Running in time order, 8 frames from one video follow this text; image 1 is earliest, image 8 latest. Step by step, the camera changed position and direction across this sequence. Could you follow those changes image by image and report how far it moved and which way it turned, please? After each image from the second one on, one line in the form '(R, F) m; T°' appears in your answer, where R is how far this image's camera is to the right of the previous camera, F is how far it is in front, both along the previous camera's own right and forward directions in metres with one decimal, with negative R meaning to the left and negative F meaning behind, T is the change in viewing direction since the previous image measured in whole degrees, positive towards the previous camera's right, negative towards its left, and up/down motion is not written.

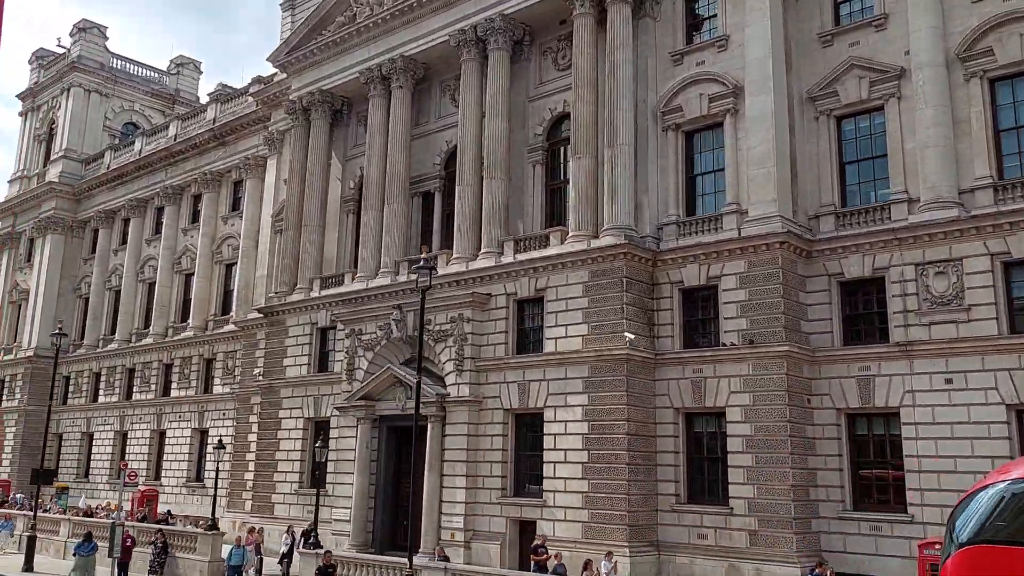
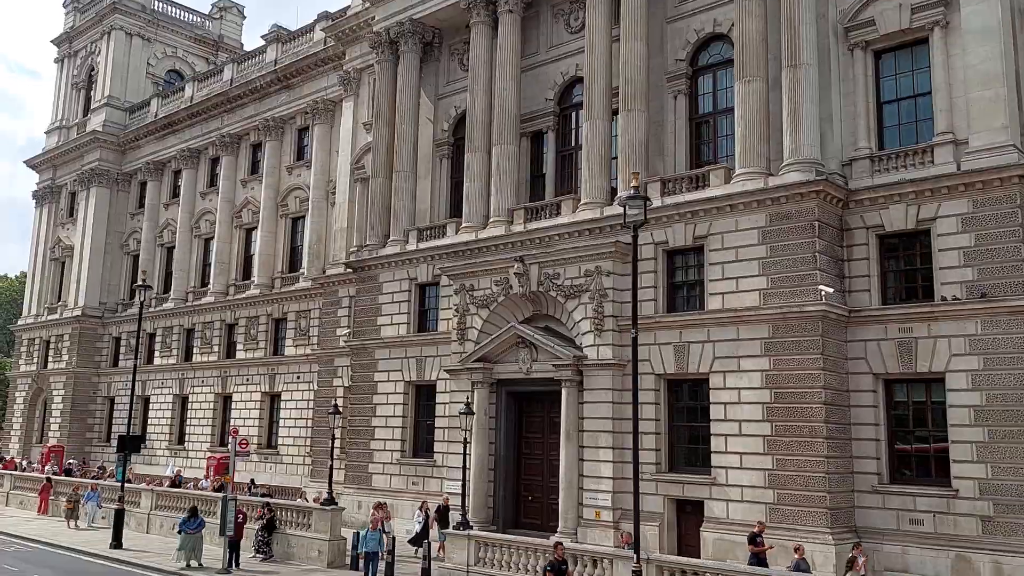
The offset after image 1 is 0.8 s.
(-4.3, +3.6) m; -1°
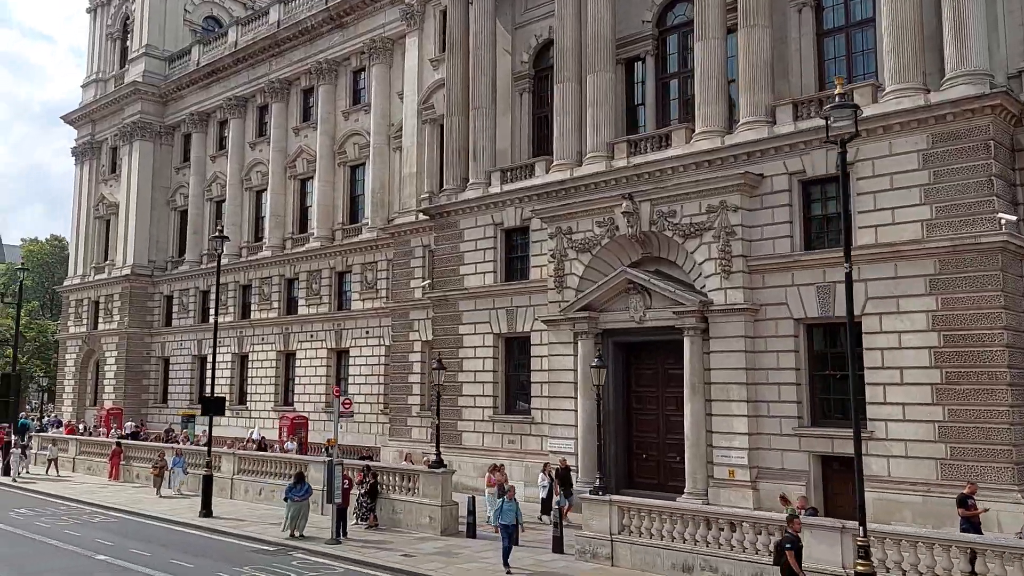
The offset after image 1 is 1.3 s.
(-2.7, +2.3) m; -1°
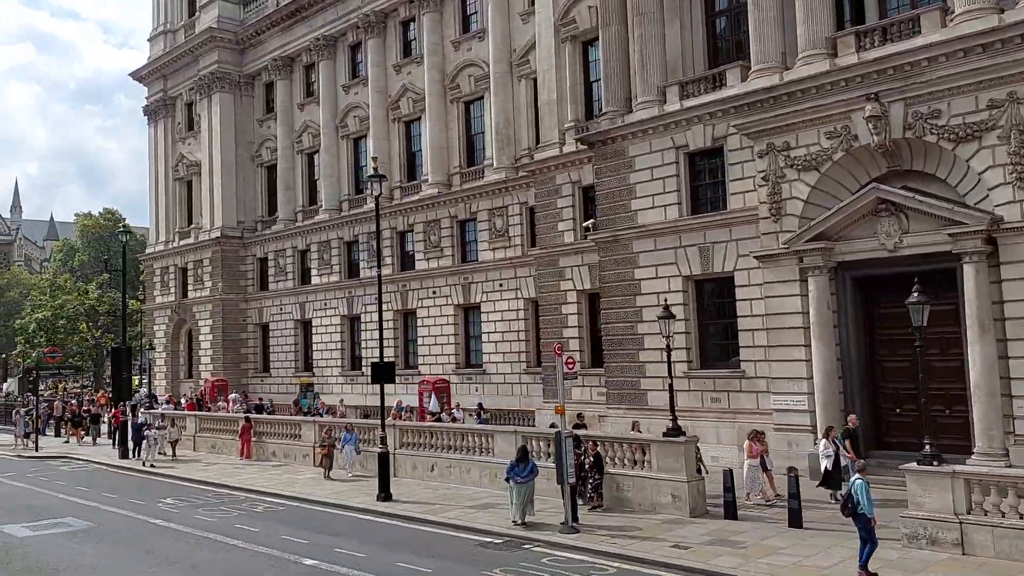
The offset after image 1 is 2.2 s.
(-4.6, +4.0) m; -3°
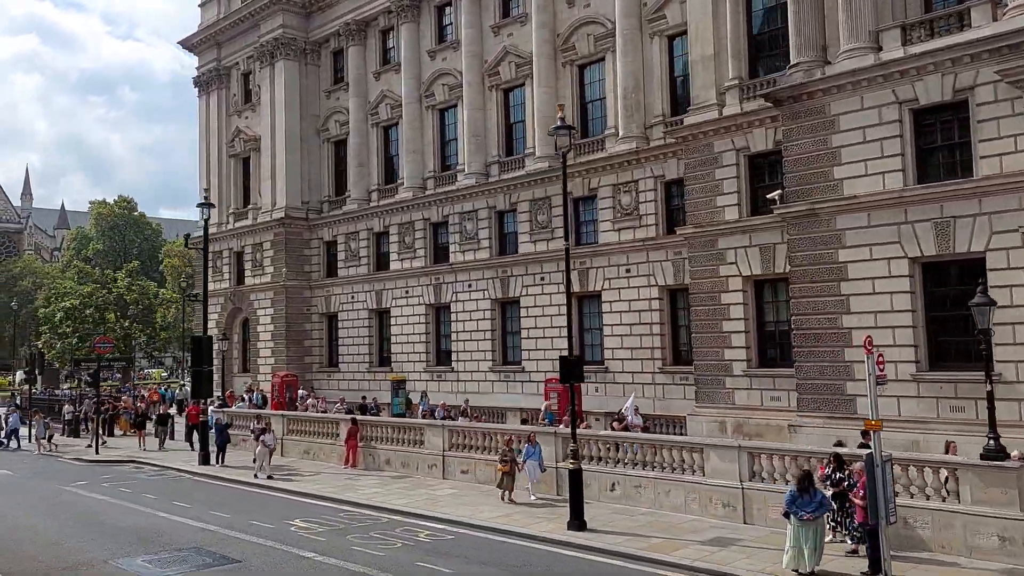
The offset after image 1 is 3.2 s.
(-4.6, +4.3) m; 0°
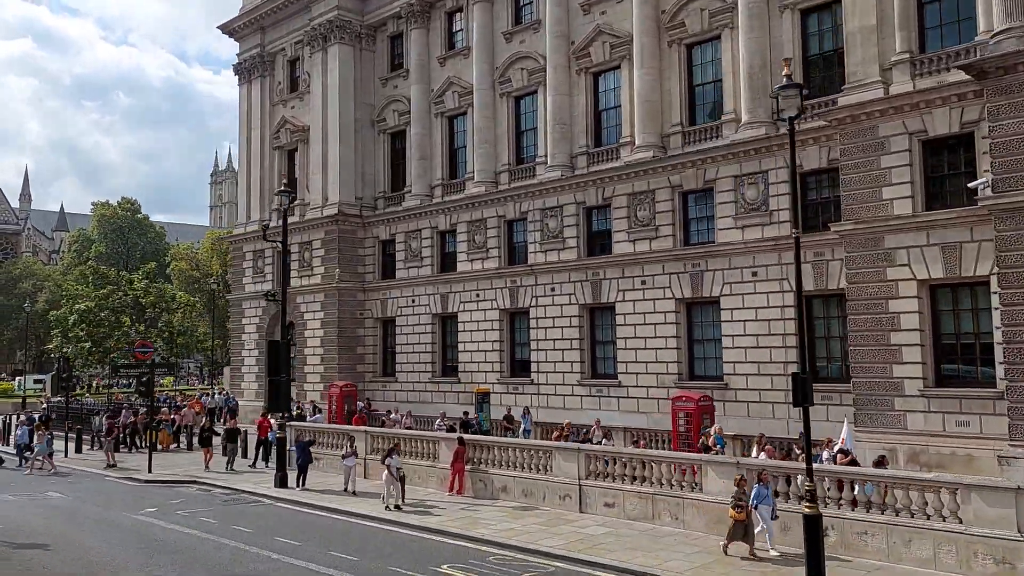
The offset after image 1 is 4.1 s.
(-3.8, +3.6) m; 0°
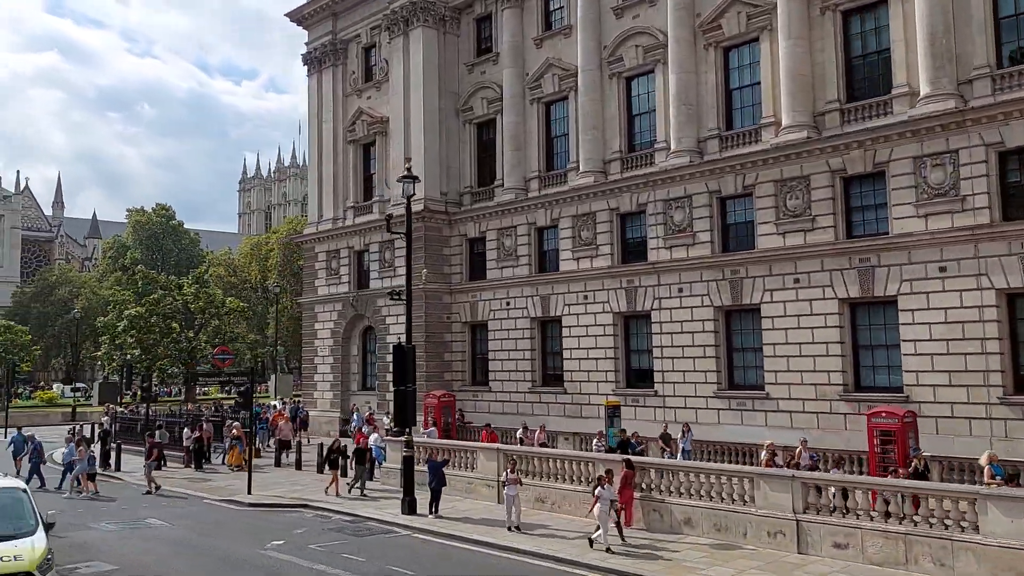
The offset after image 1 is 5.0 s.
(-3.7, +3.3) m; -1°
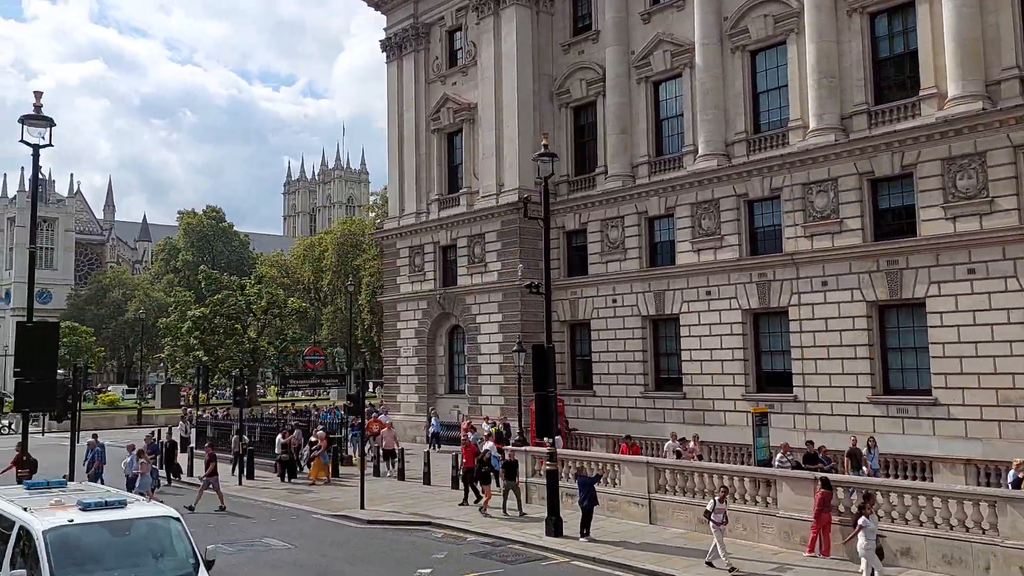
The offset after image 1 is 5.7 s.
(-2.8, +2.6) m; -2°
